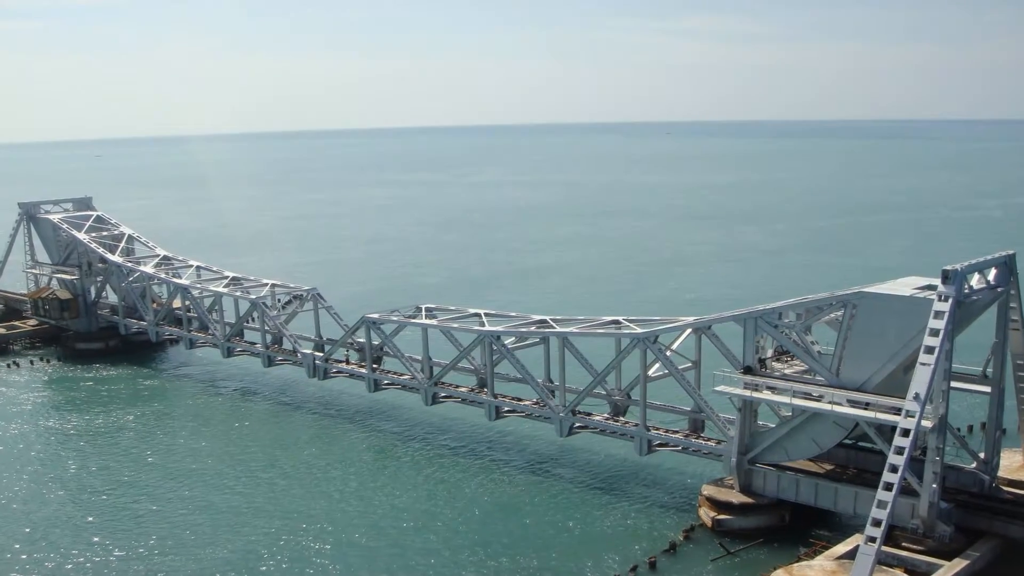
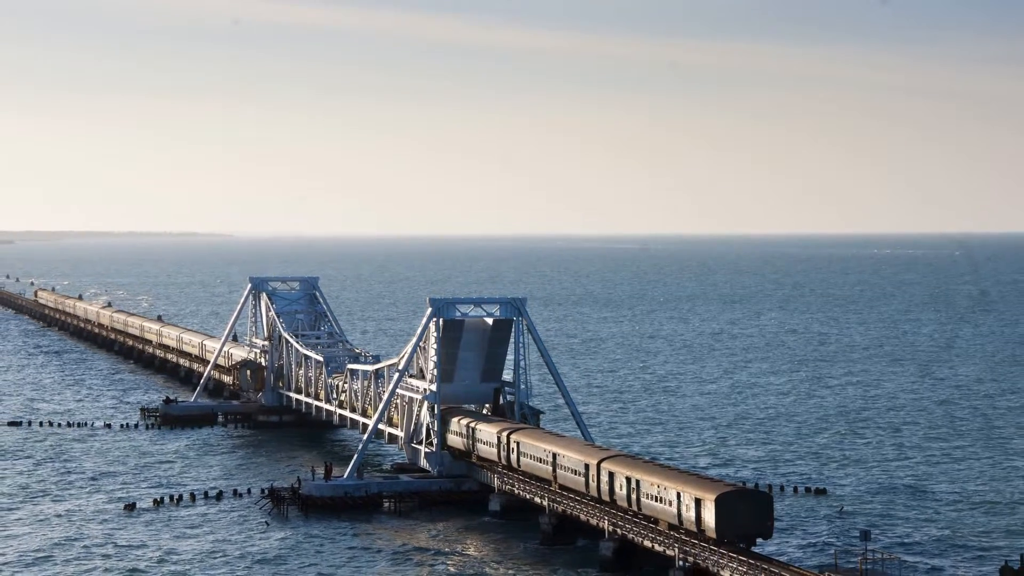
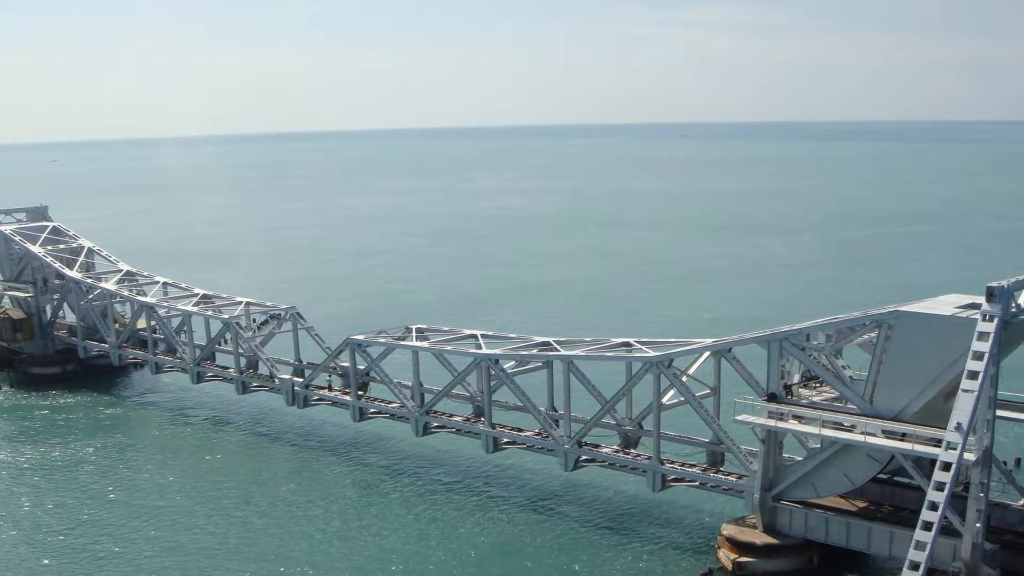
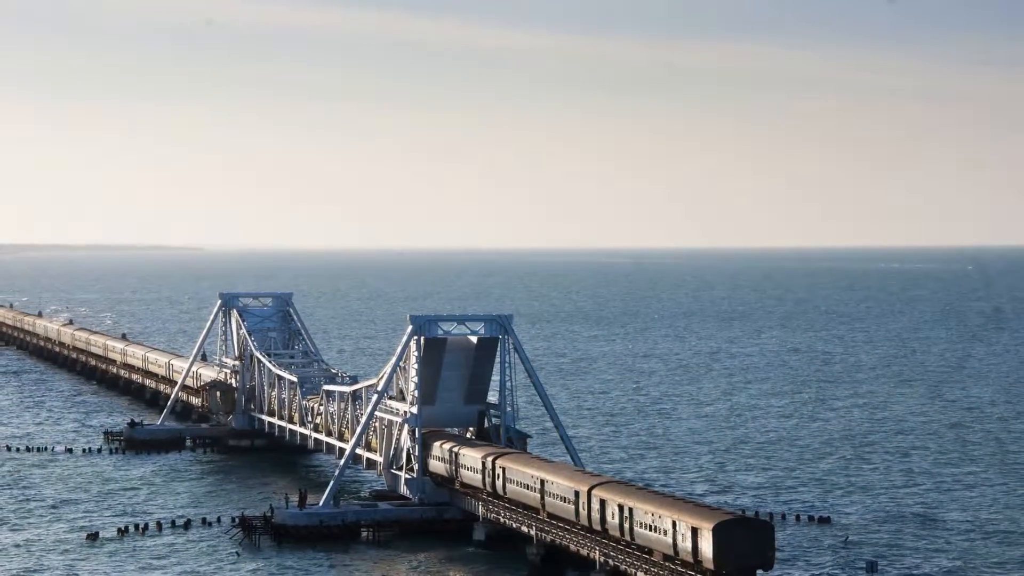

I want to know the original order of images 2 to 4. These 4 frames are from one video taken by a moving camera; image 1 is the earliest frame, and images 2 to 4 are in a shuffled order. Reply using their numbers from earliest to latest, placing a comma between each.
3, 4, 2
